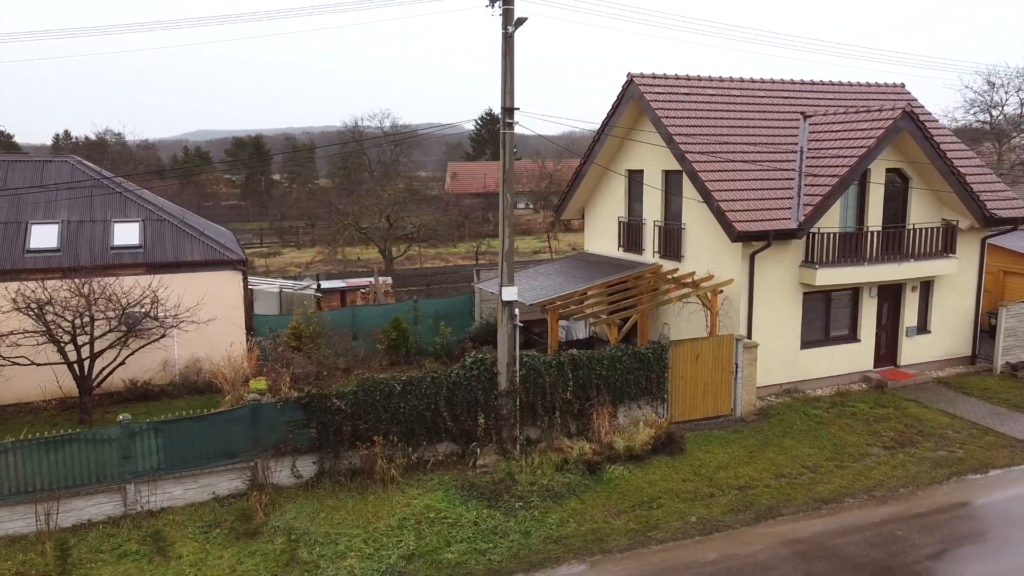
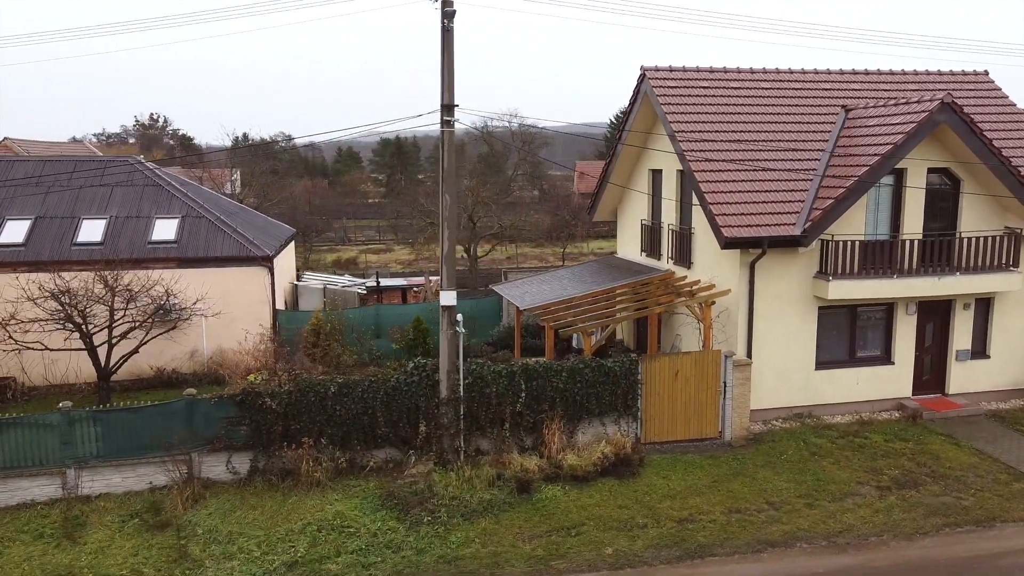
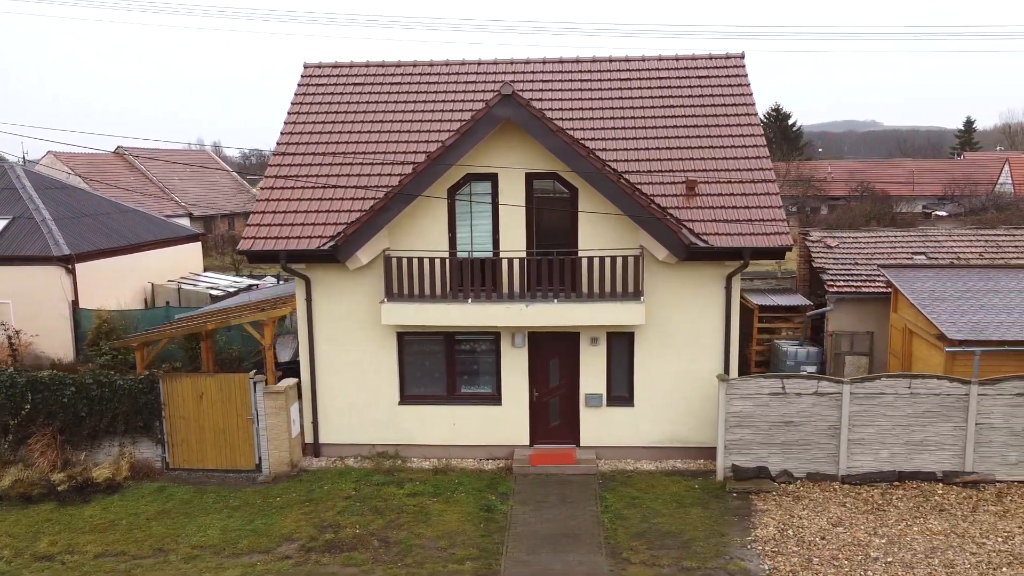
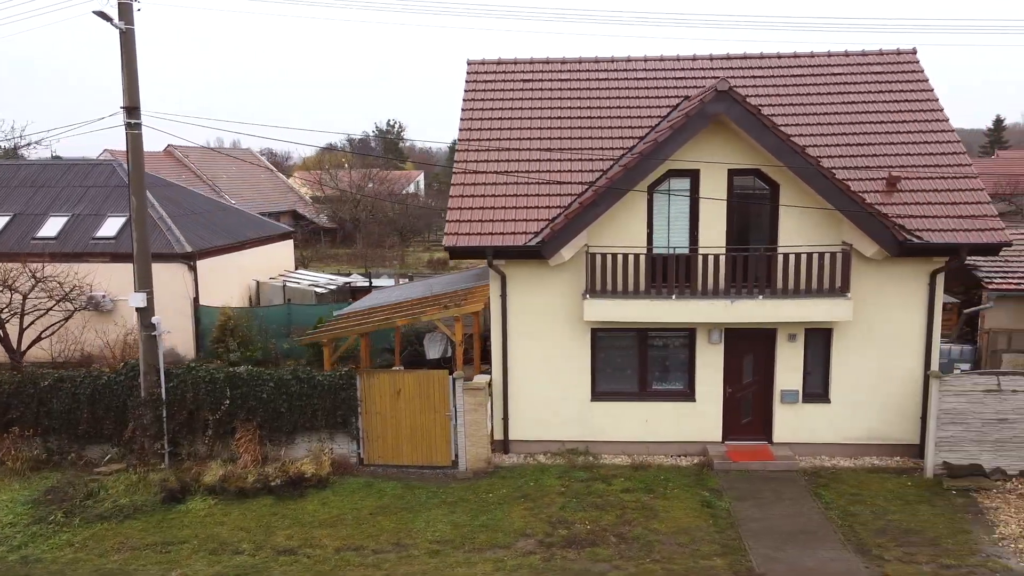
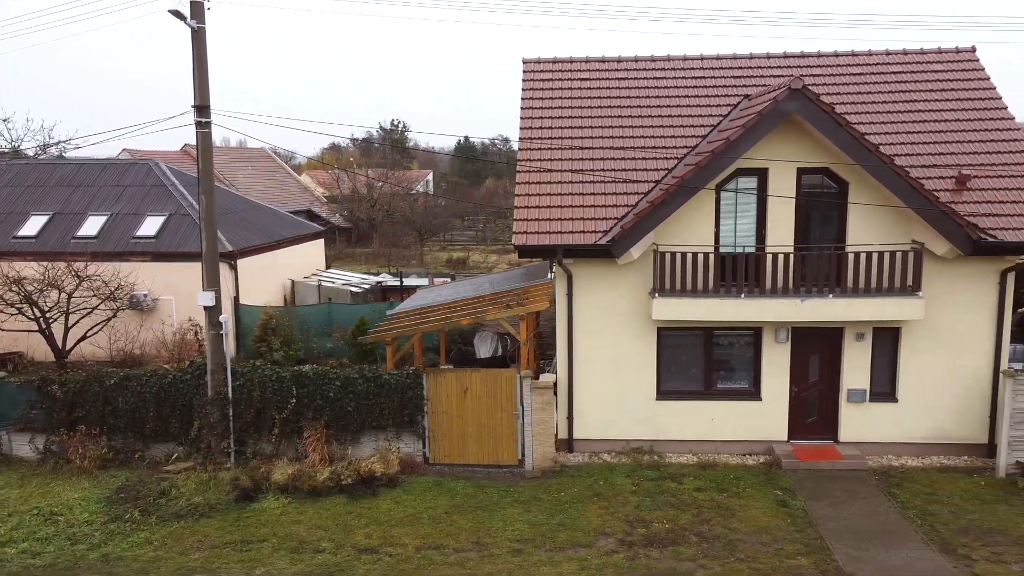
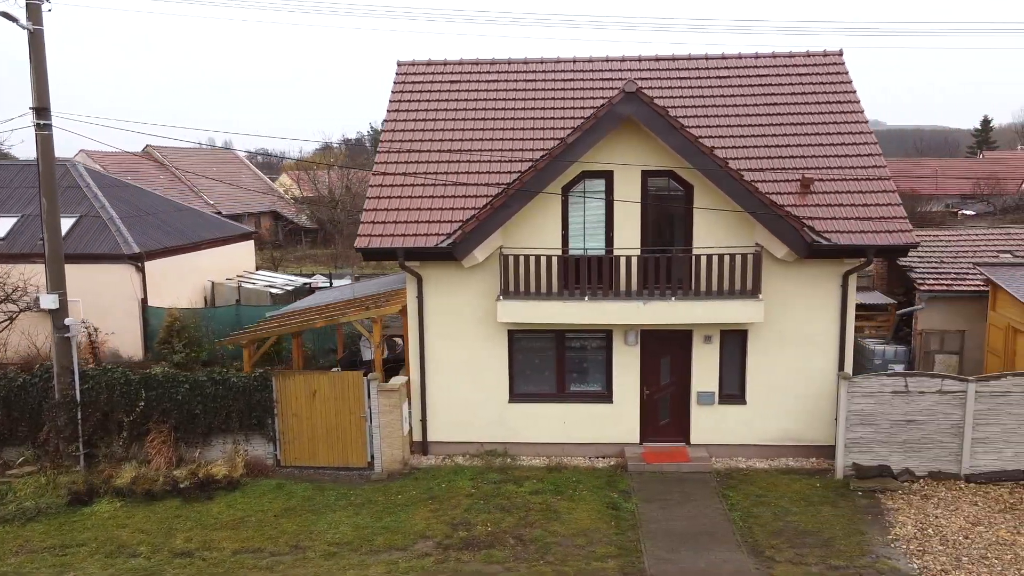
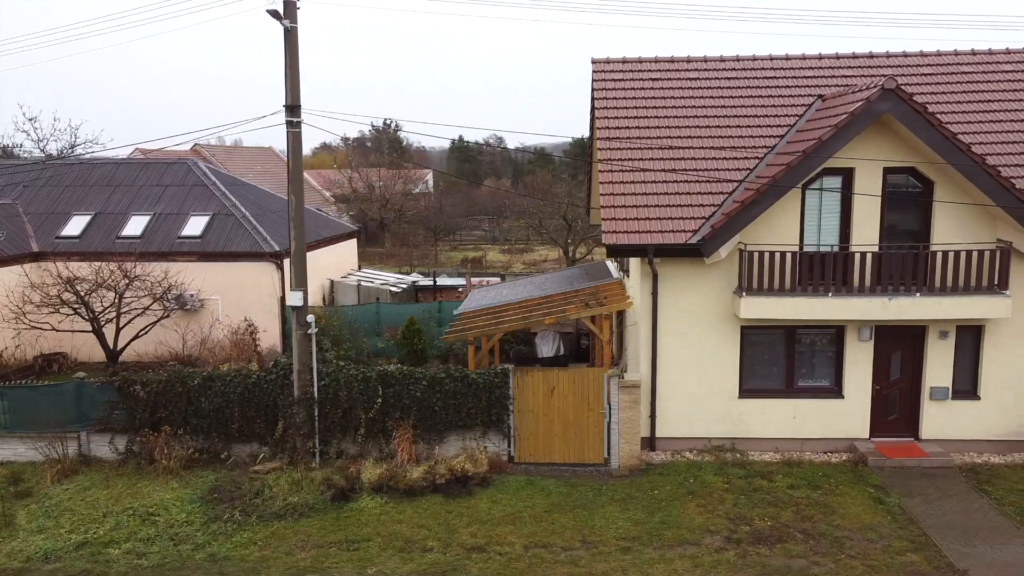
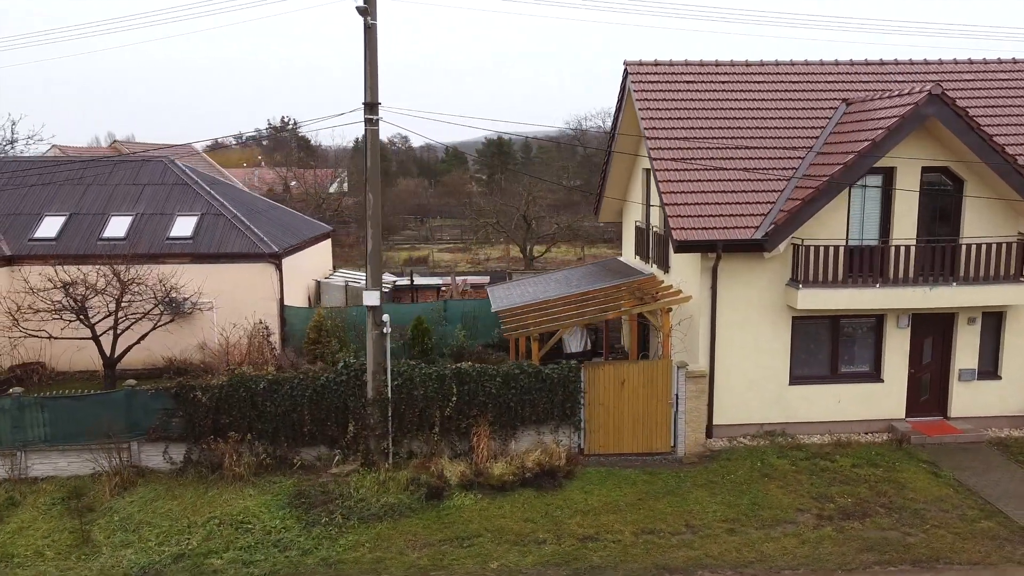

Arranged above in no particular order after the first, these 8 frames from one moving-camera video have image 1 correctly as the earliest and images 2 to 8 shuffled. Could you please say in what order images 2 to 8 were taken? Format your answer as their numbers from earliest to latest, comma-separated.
2, 8, 7, 5, 4, 6, 3
